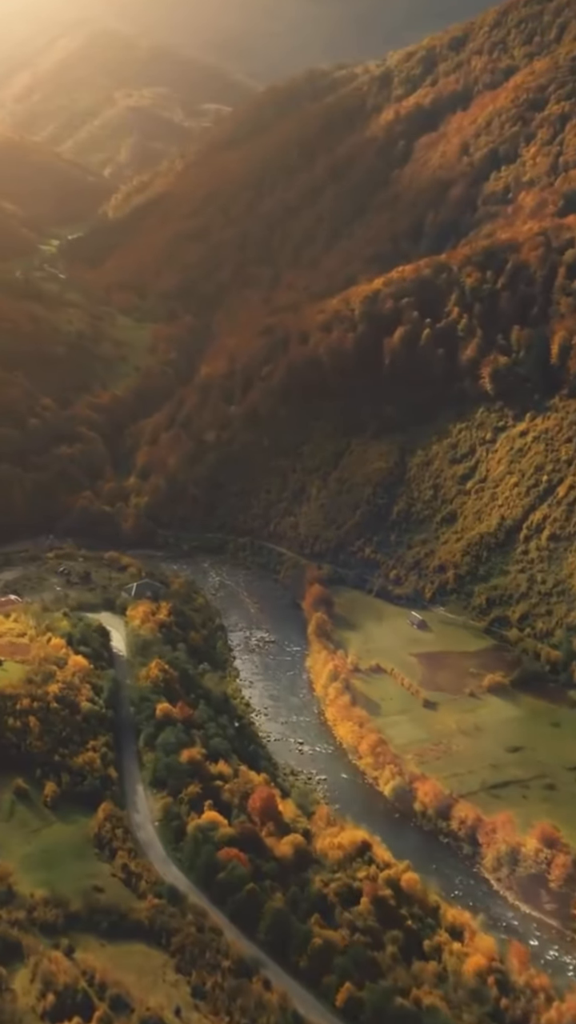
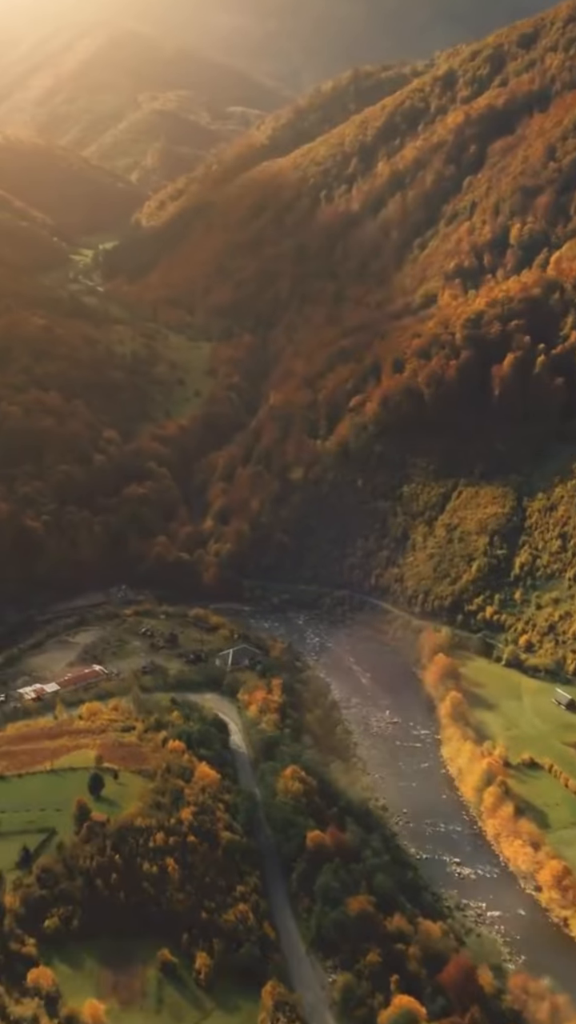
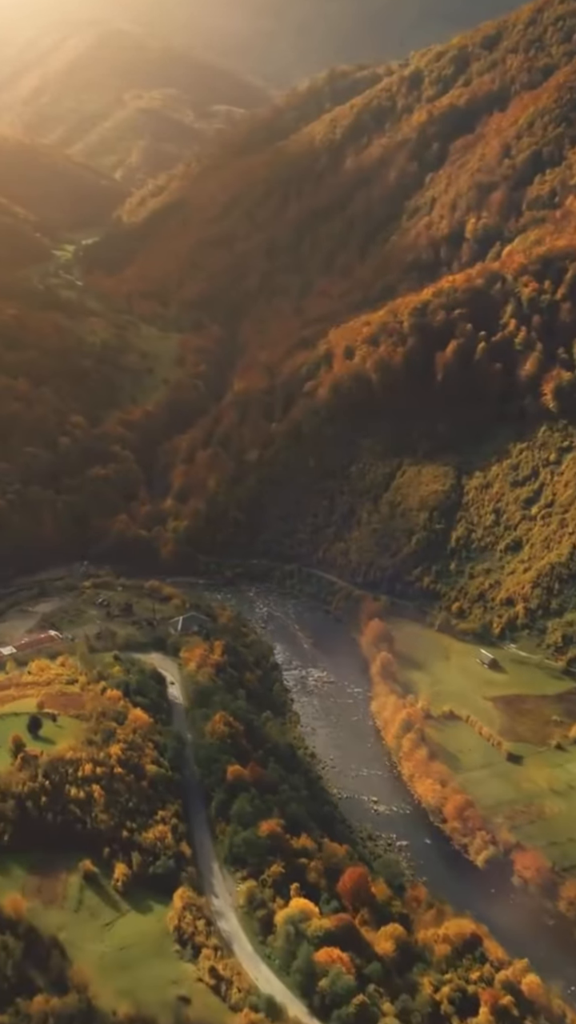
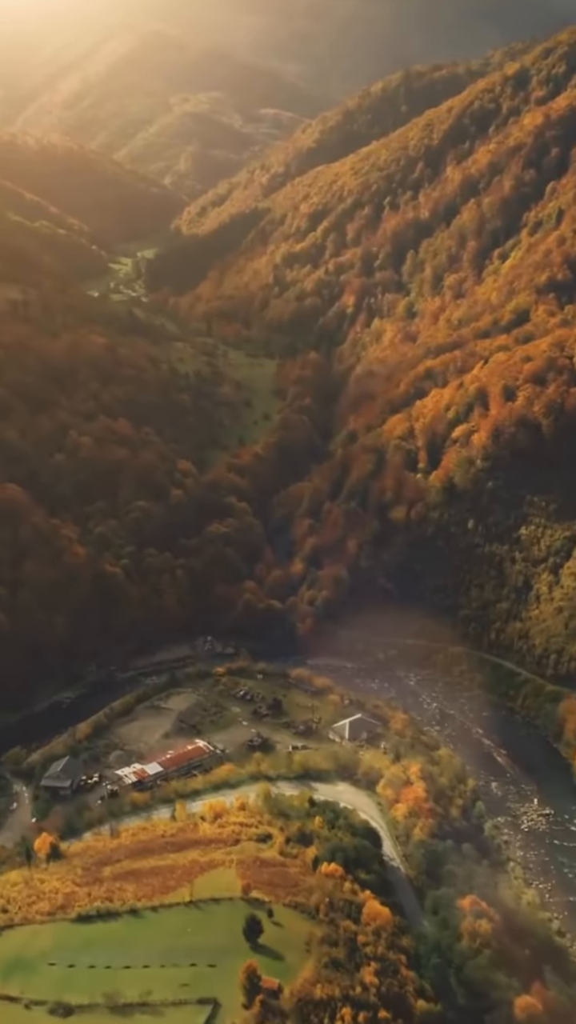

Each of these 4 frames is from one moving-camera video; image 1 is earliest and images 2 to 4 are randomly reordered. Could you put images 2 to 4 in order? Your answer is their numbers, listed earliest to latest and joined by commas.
3, 2, 4
